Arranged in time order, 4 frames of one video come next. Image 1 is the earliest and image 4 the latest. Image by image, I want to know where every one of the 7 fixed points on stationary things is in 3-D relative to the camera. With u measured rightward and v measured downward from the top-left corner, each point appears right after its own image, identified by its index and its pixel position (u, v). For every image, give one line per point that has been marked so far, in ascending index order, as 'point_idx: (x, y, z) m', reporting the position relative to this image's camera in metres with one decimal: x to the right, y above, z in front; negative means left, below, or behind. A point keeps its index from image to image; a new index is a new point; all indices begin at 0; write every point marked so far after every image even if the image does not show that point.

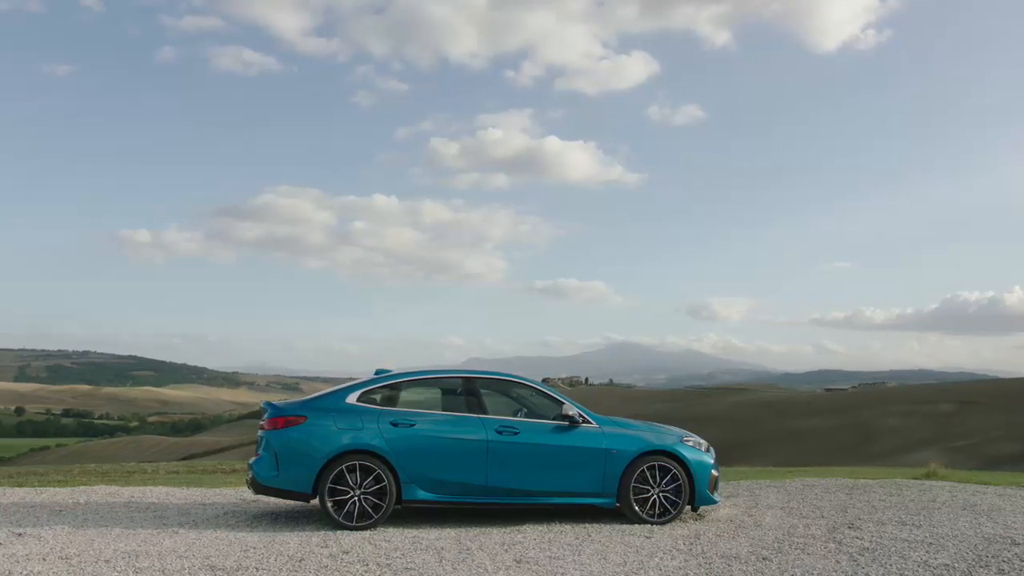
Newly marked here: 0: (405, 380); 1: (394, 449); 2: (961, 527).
0: (-1.1, -0.9, +8.2) m
1: (-1.1, -1.5, +7.7) m
2: (+4.1, -2.2, +7.7) m
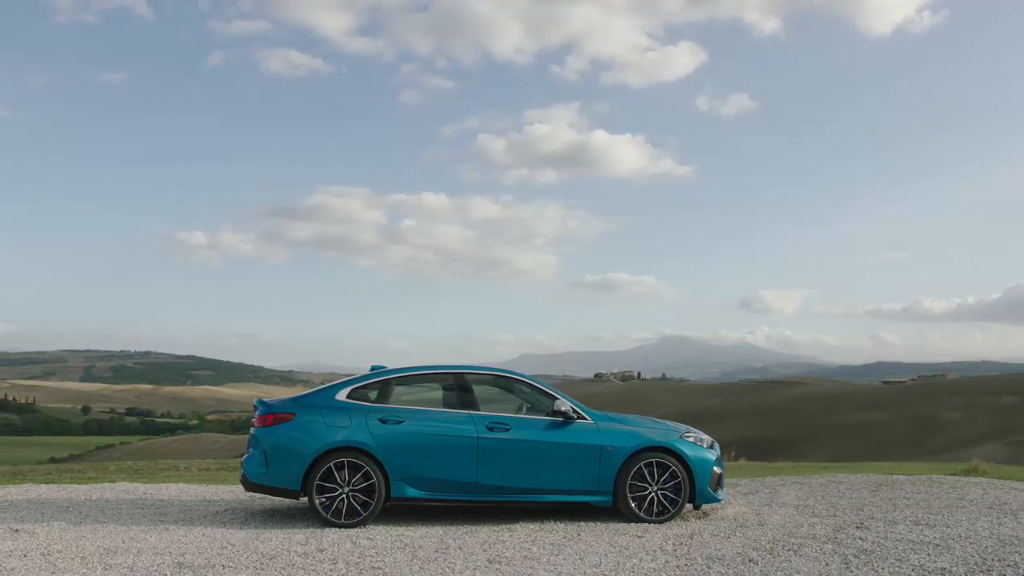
0: (-1.1, -0.9, +8.1) m
1: (-1.2, -1.5, +7.6) m
2: (+4.0, -2.1, +7.3) m
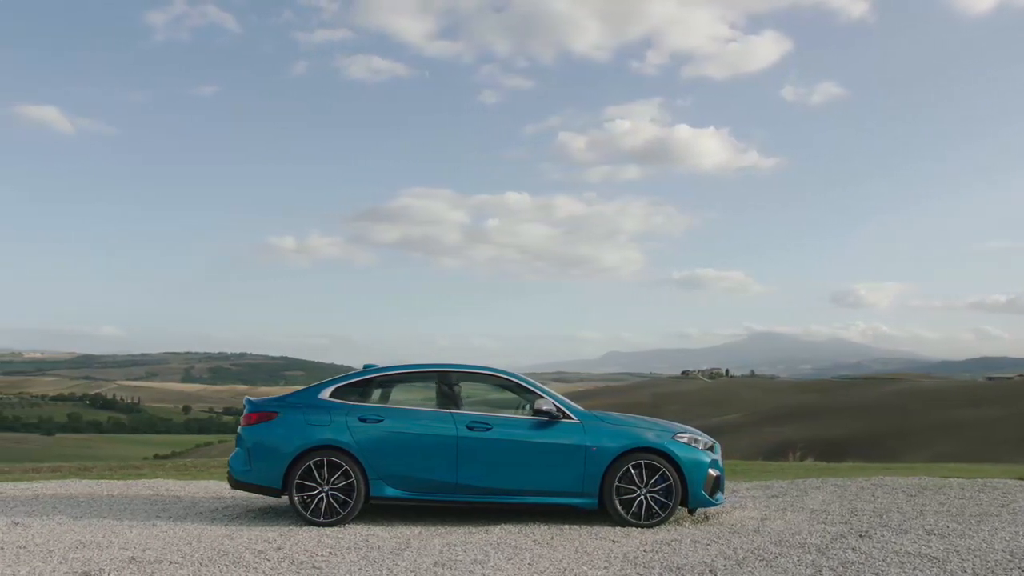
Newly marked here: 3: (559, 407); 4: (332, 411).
0: (-1.2, -0.8, +8.0) m
1: (-1.3, -1.4, +7.6) m
2: (+3.8, -2.0, +6.6) m
3: (+0.4, -1.1, +7.7) m
4: (-1.7, -1.1, +7.7) m
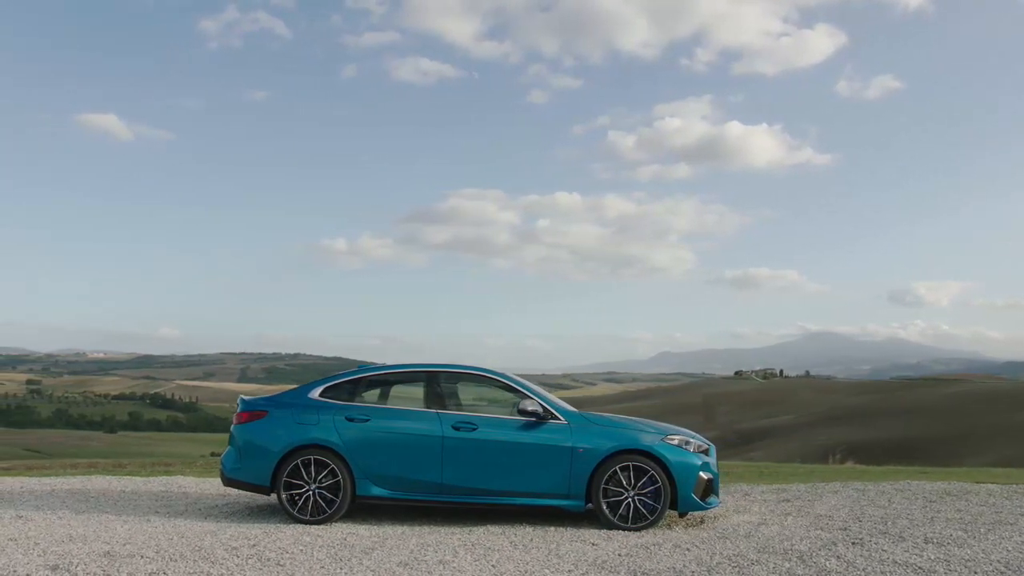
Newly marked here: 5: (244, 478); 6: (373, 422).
0: (-1.3, -0.8, +8.0) m
1: (-1.5, -1.4, +7.6) m
2: (+3.6, -1.9, +6.2) m
3: (+0.3, -1.1, +7.6) m
4: (-1.8, -1.1, +7.8) m
5: (-2.5, -1.8, +7.7) m
6: (-1.3, -1.2, +7.7) m
